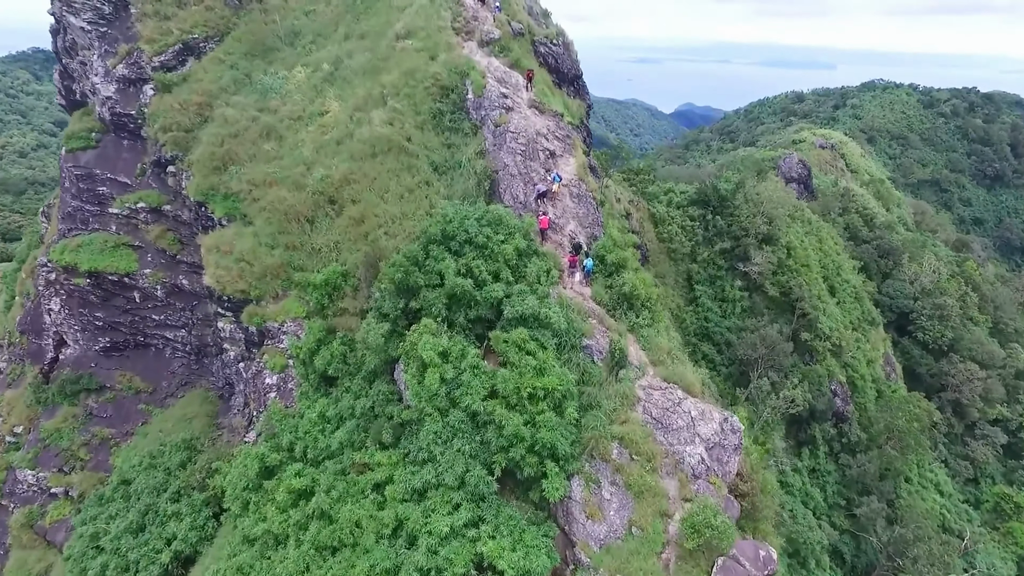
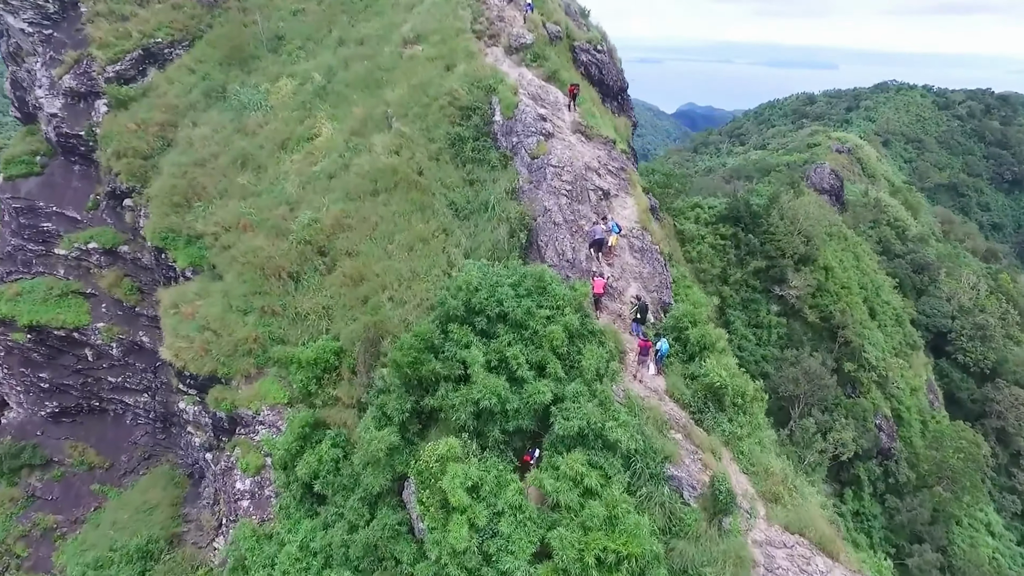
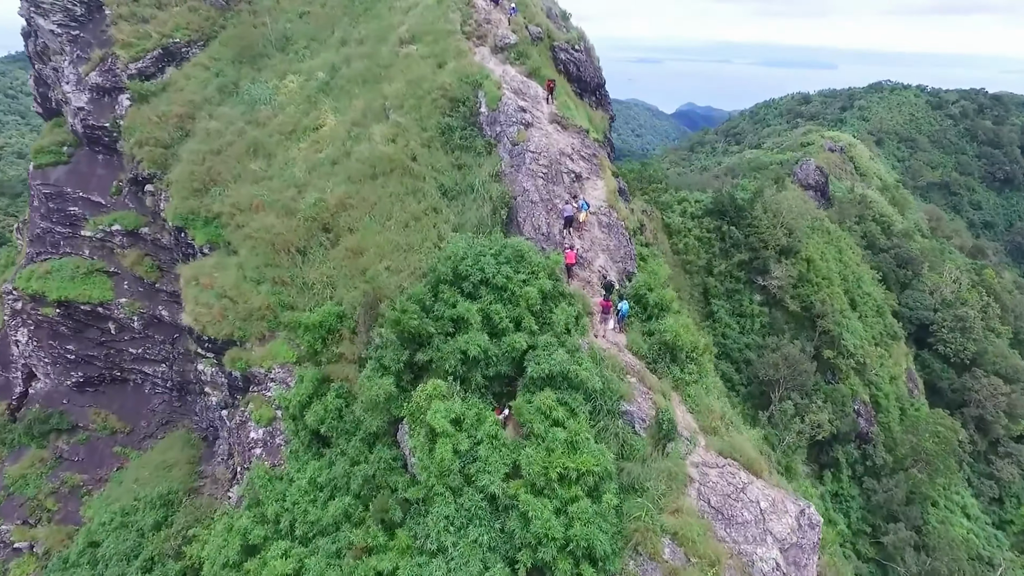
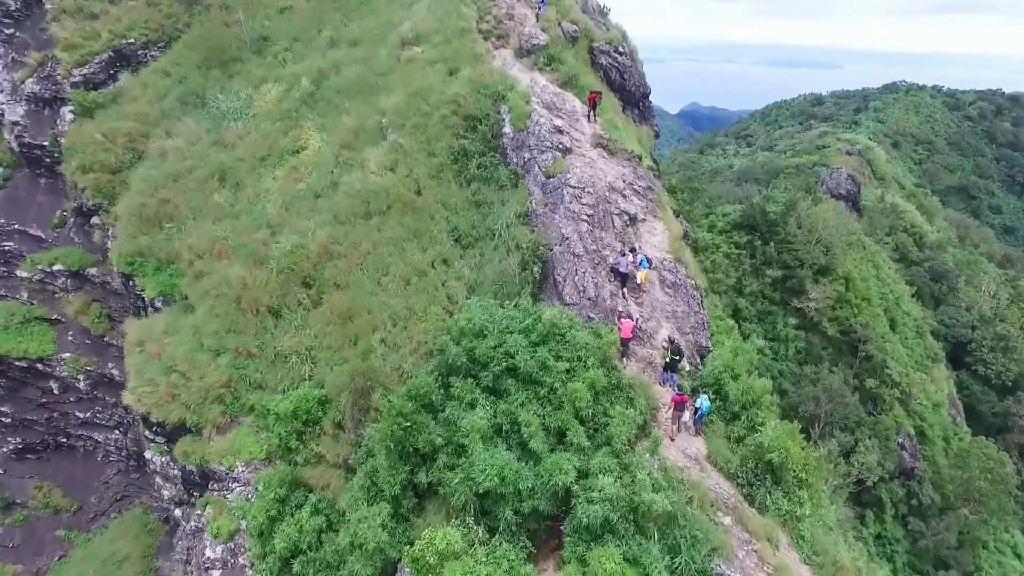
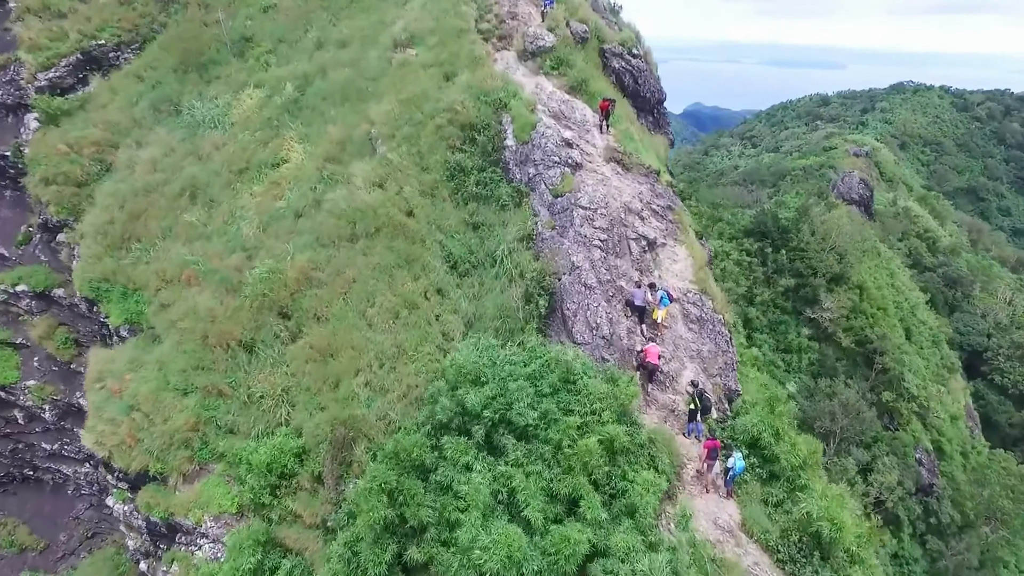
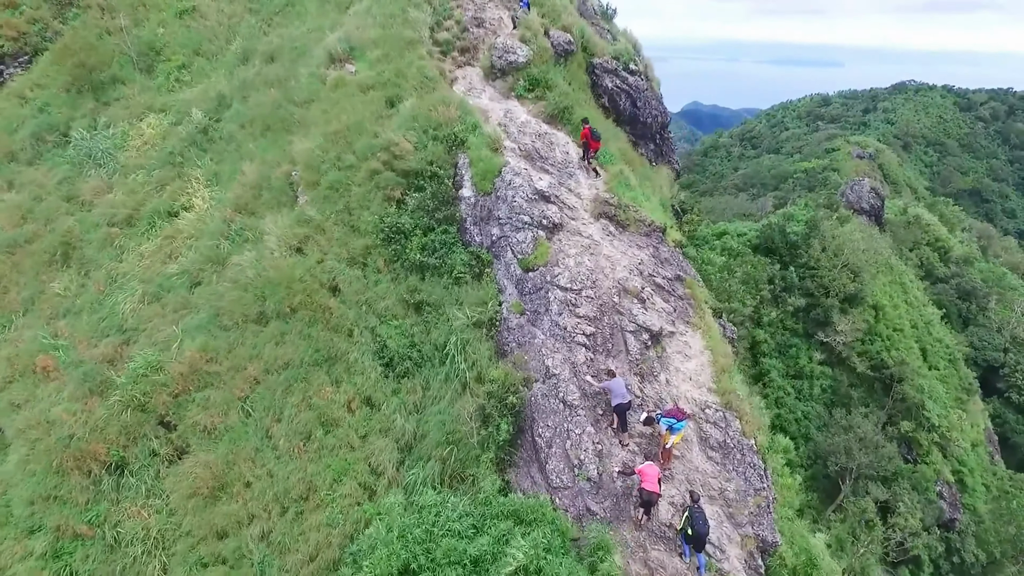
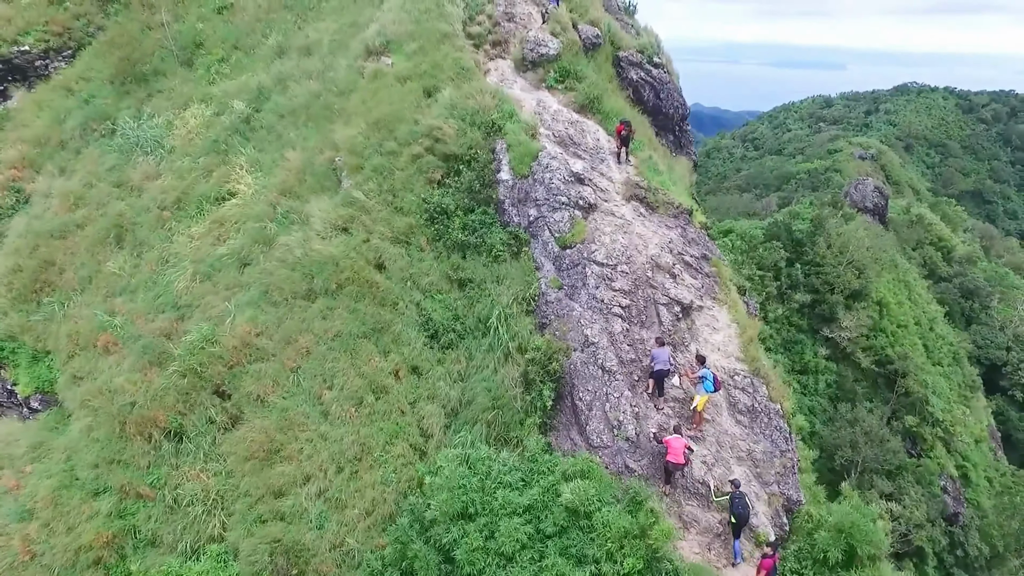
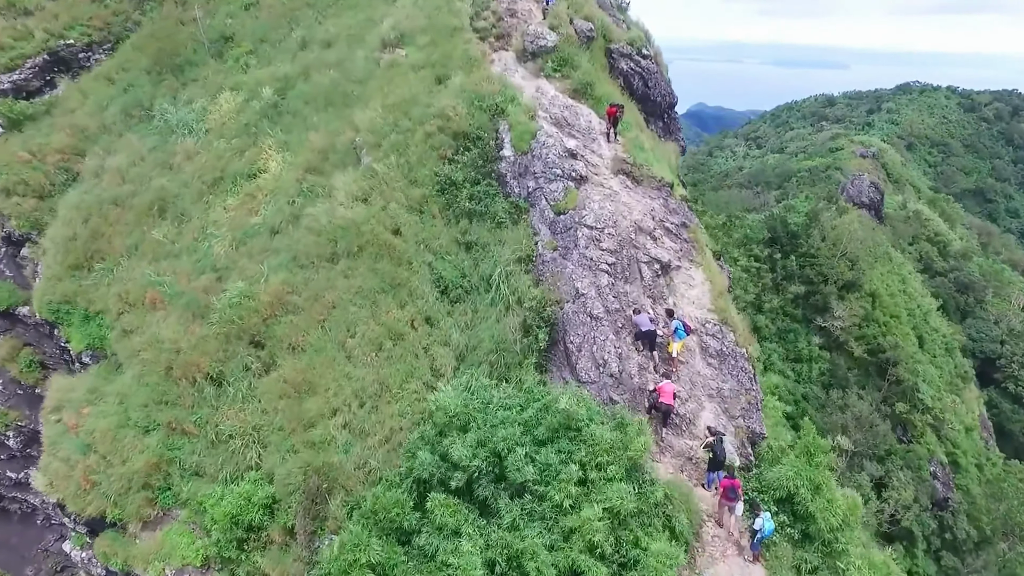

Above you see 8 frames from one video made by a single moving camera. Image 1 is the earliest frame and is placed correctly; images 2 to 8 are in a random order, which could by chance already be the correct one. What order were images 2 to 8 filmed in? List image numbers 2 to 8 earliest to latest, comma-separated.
3, 2, 4, 5, 8, 7, 6
